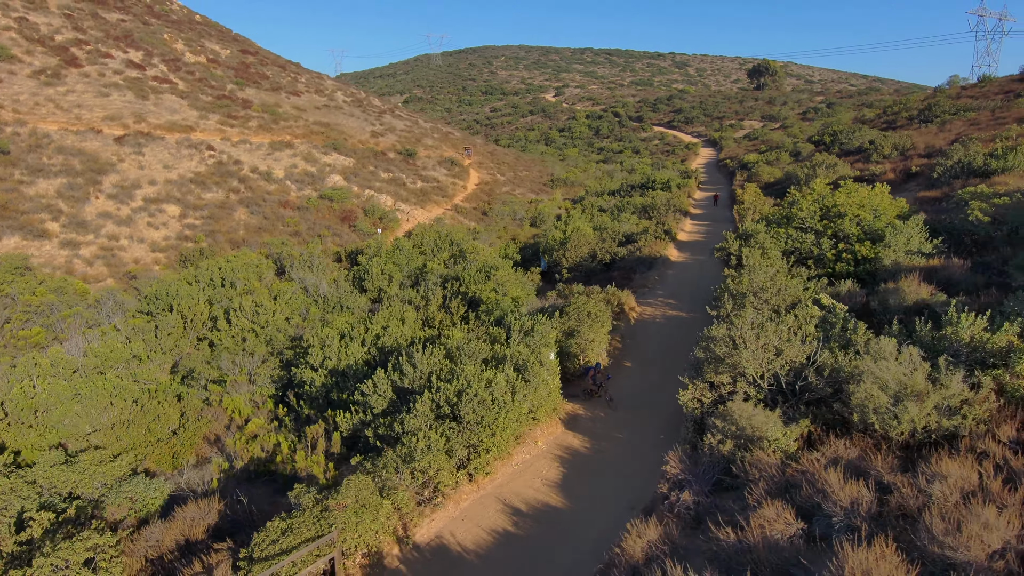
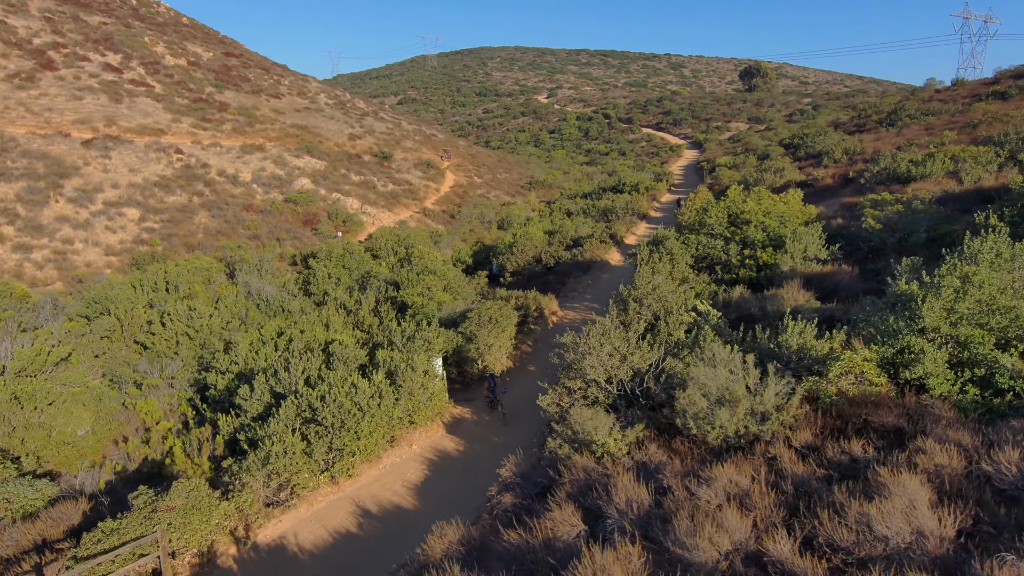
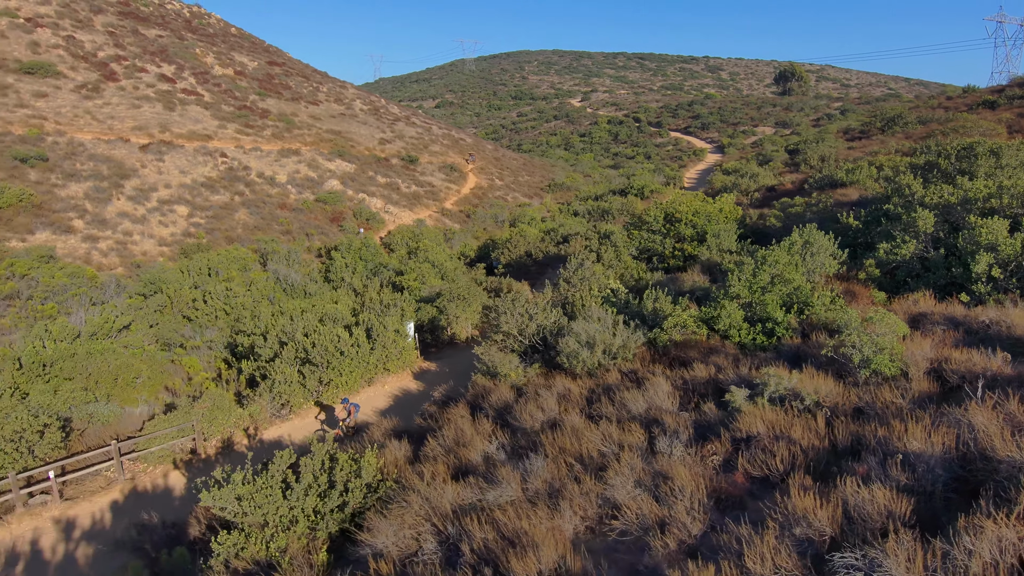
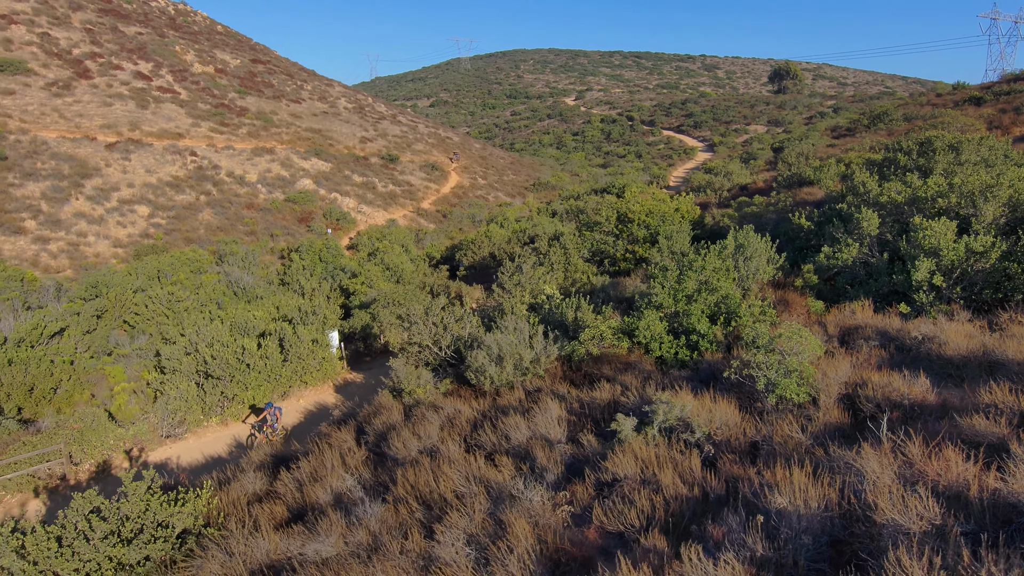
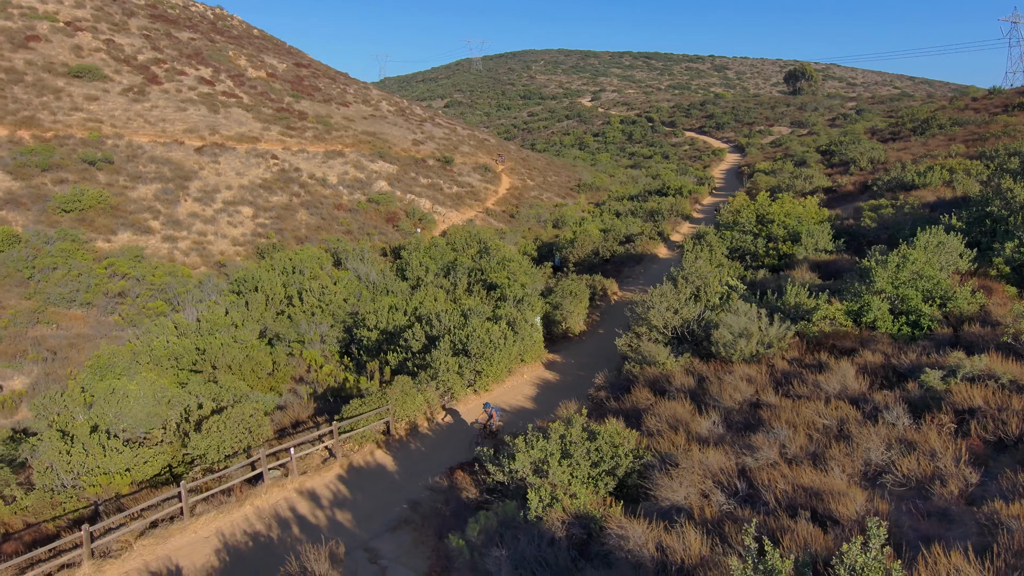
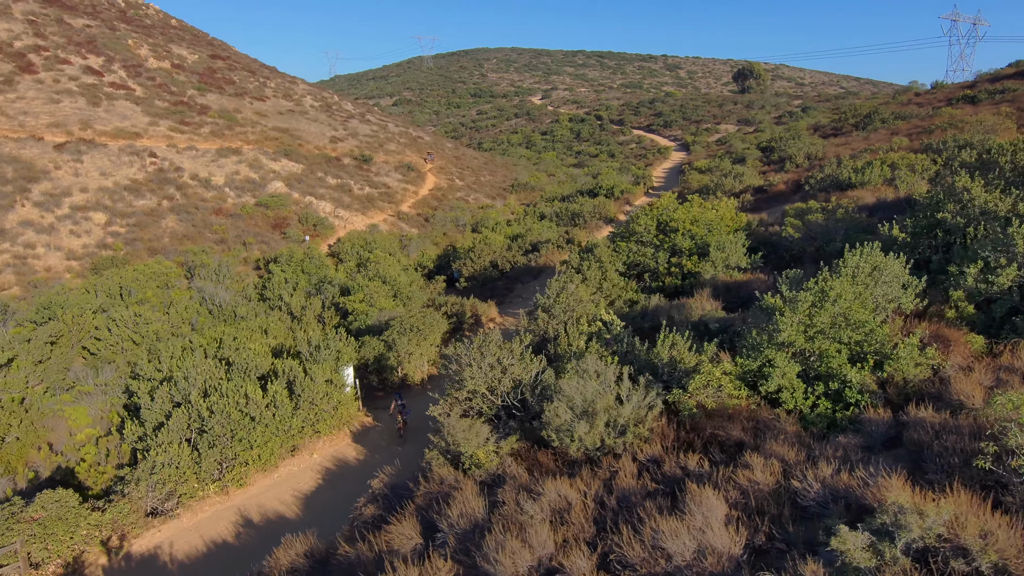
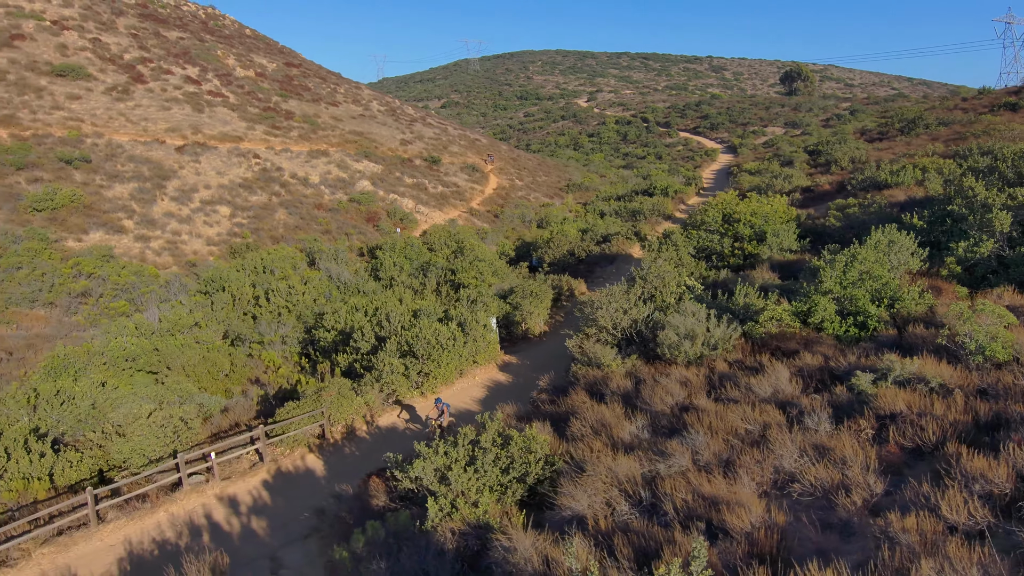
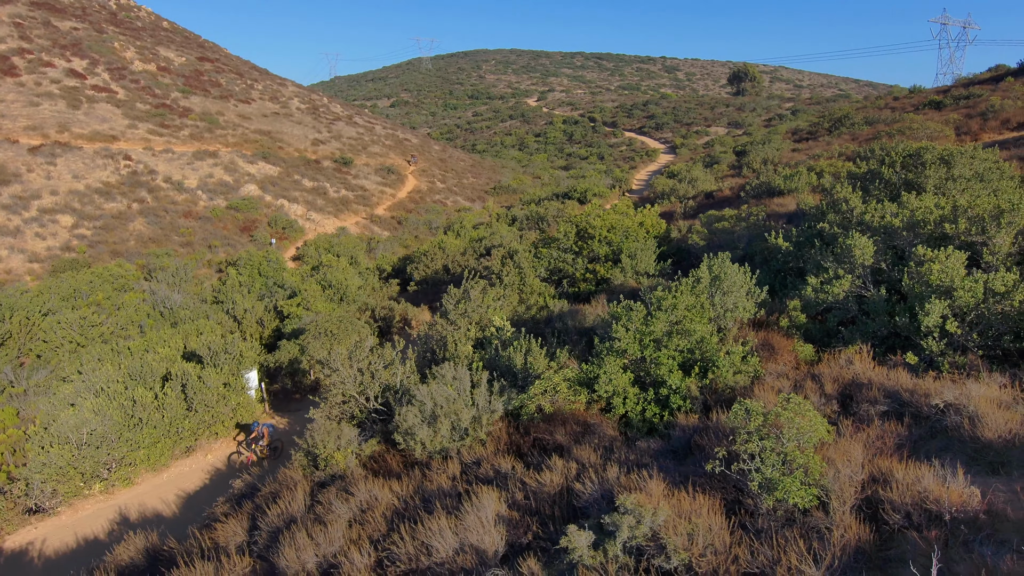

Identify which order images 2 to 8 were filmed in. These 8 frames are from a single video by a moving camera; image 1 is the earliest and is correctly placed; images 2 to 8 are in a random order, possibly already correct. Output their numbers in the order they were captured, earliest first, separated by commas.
2, 6, 8, 4, 3, 7, 5
